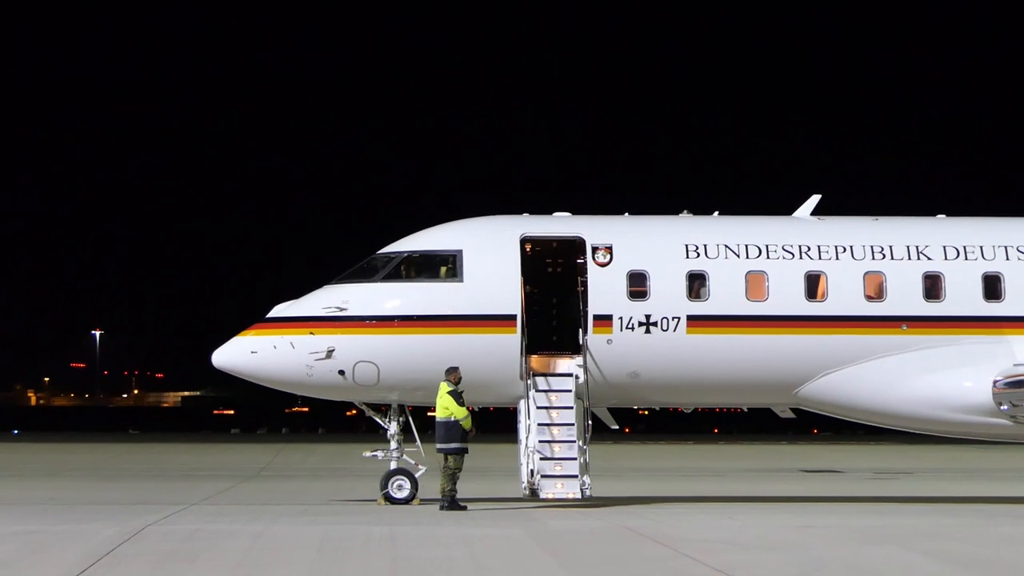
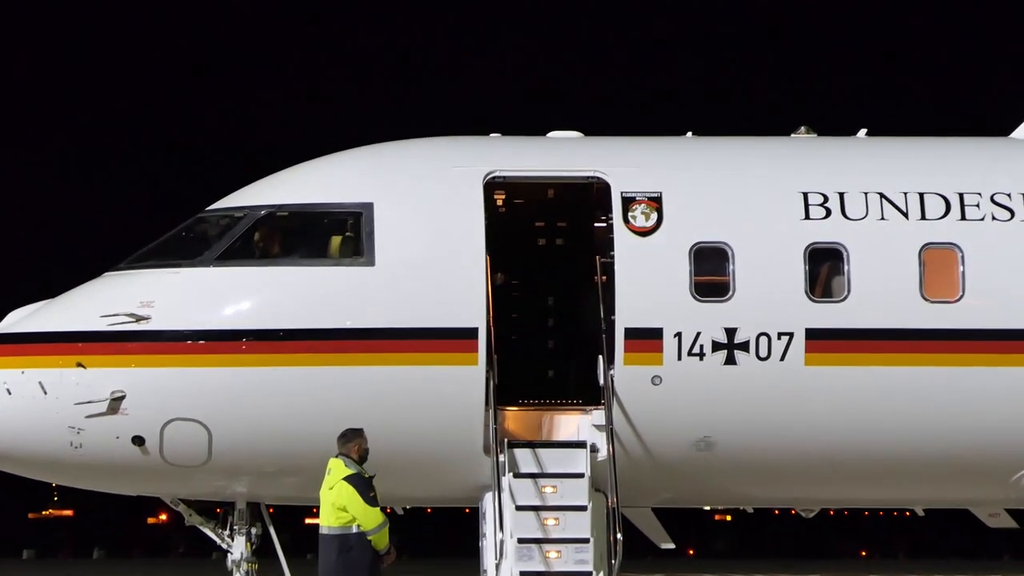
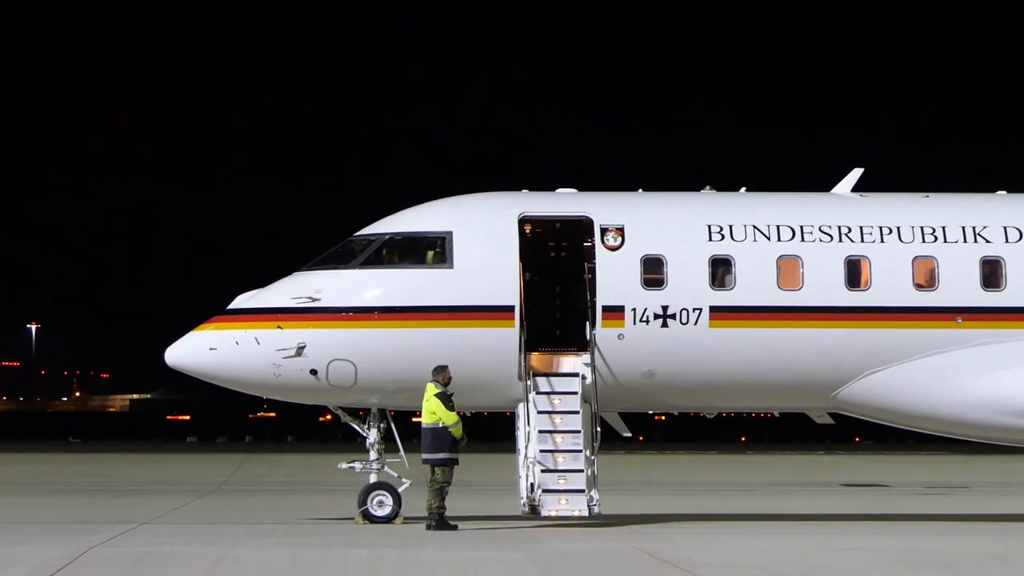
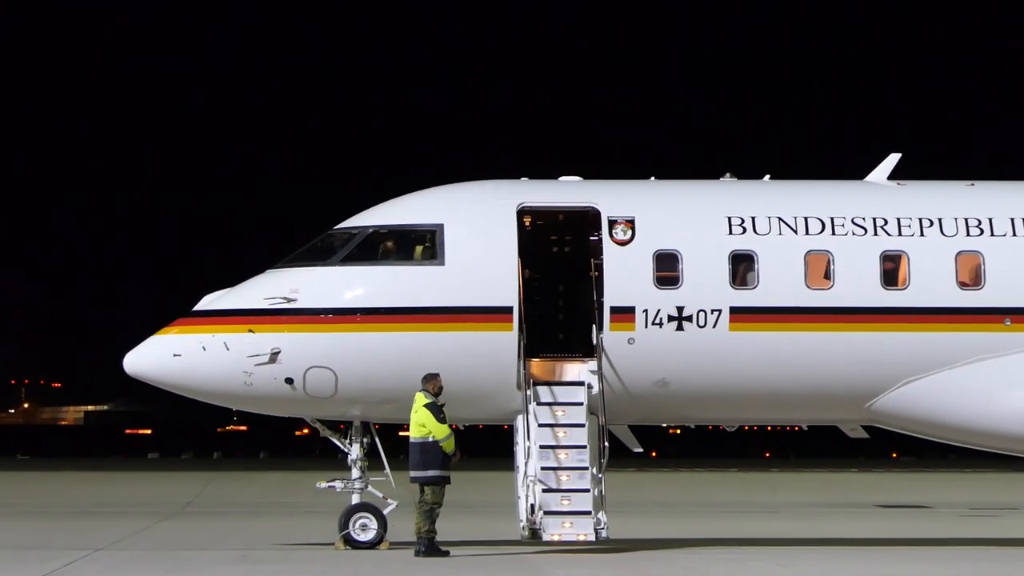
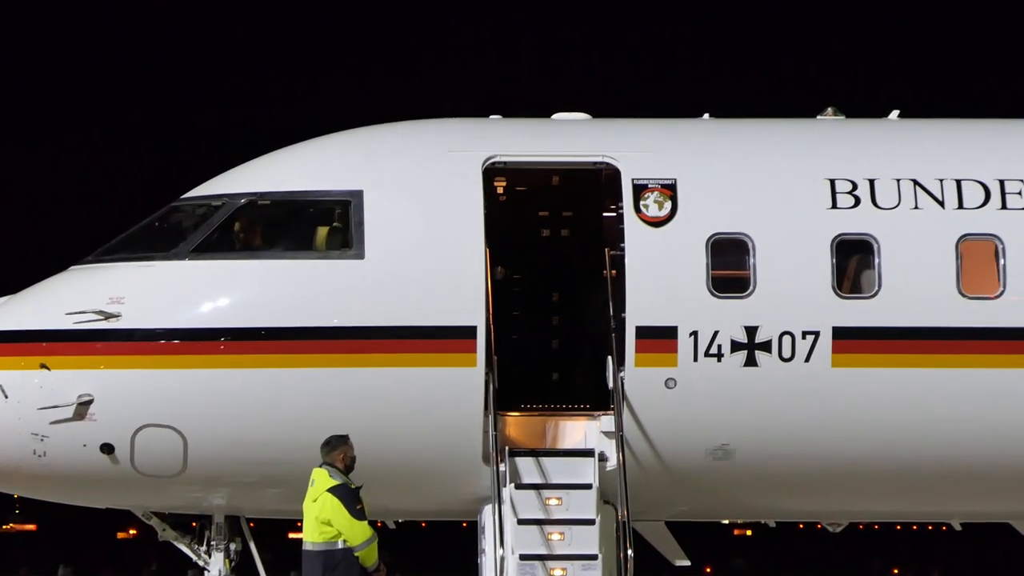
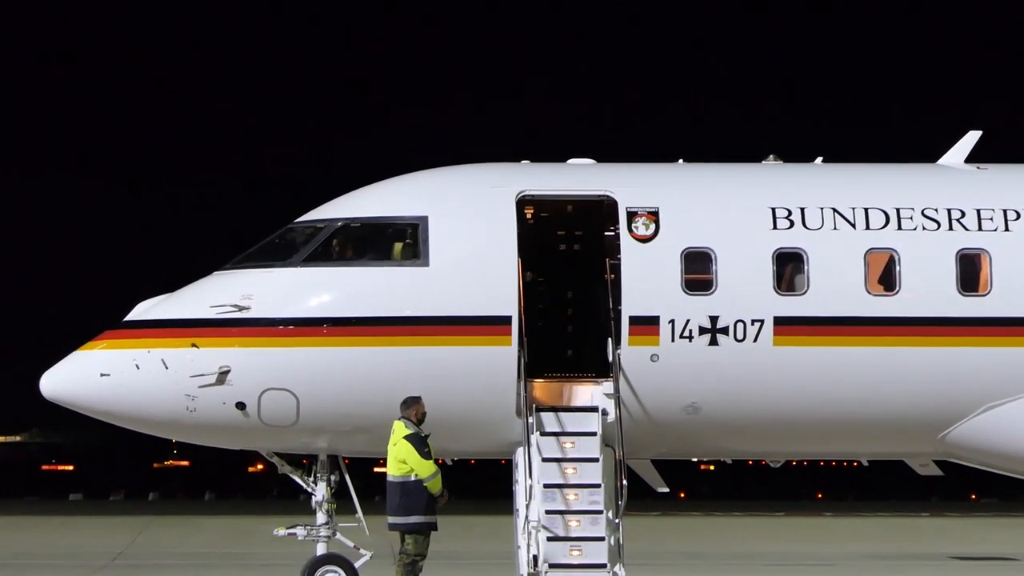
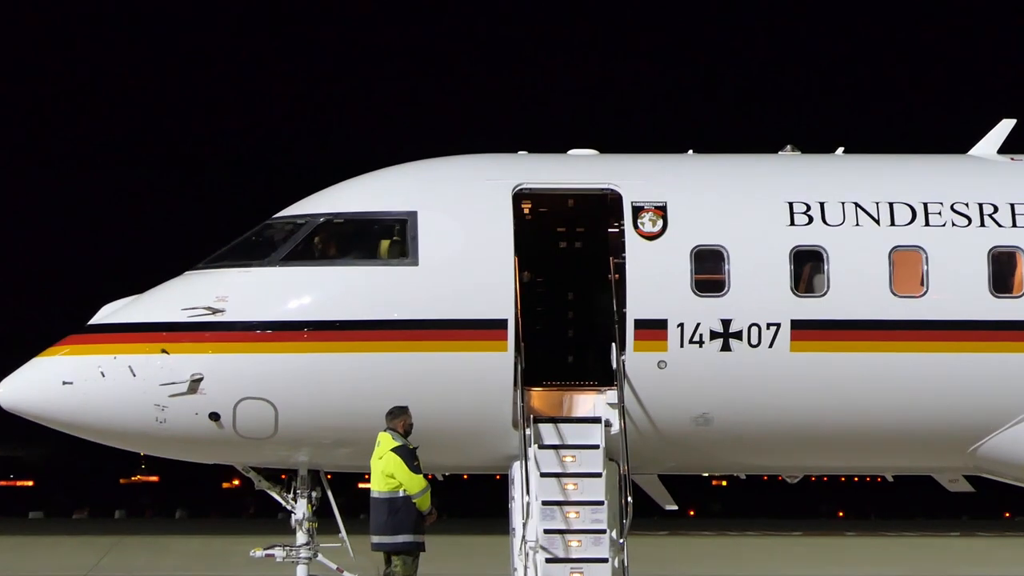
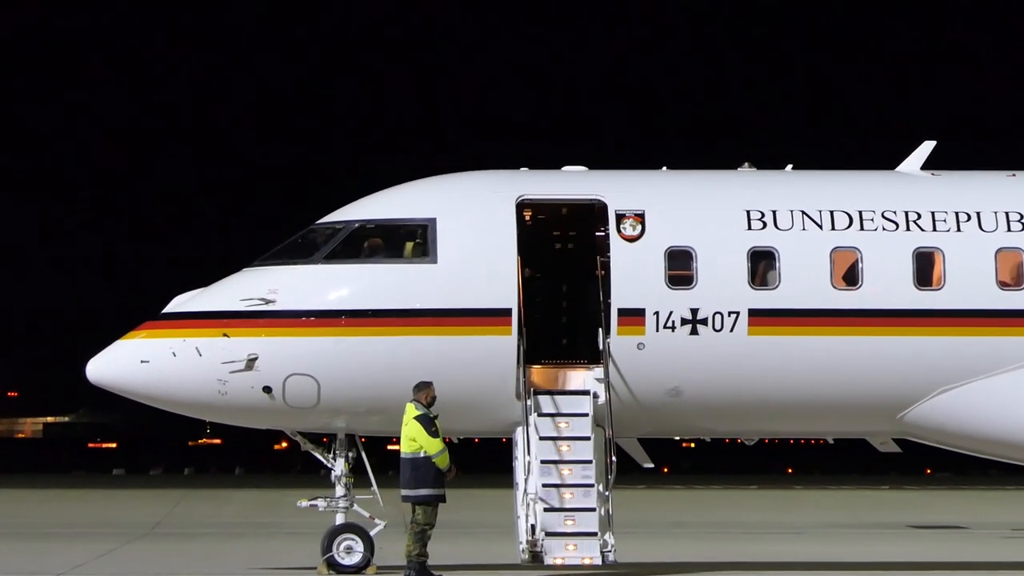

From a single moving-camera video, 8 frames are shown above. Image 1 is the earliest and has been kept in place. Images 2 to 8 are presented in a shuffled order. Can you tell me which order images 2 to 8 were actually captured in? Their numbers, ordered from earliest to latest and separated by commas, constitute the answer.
3, 4, 8, 6, 7, 2, 5
